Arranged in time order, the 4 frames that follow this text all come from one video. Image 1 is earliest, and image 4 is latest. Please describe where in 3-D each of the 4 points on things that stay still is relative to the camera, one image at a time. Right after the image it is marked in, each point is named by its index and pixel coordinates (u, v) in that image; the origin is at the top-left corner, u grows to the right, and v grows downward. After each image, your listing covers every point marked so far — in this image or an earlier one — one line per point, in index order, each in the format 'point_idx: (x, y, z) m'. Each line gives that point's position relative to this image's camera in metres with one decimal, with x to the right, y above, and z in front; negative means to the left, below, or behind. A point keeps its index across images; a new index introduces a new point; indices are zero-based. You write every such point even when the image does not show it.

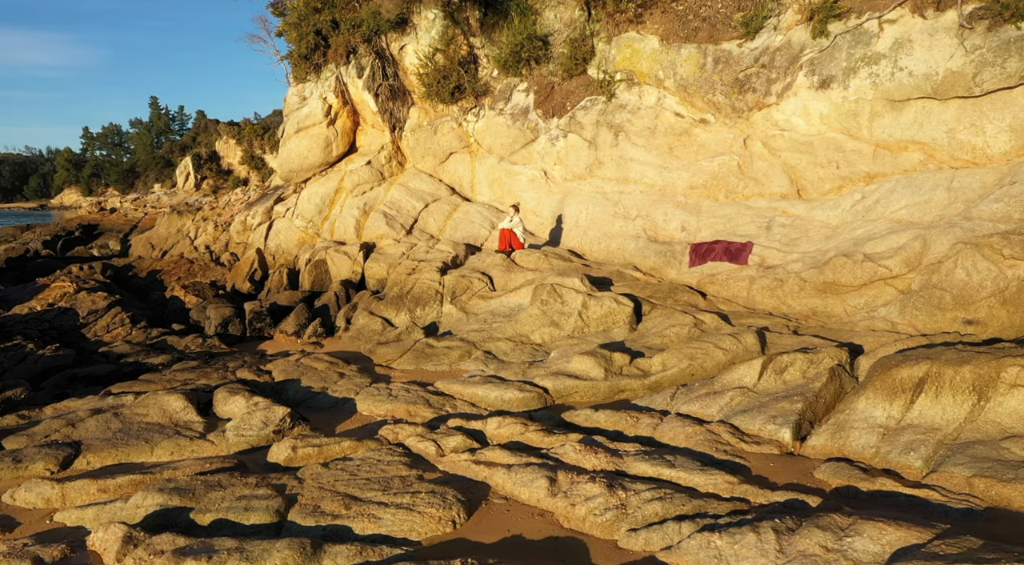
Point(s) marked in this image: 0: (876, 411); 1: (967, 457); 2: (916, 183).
0: (+3.1, -1.1, +6.5) m
1: (+3.5, -1.3, +5.8) m
2: (+6.5, +1.6, +12.3) m
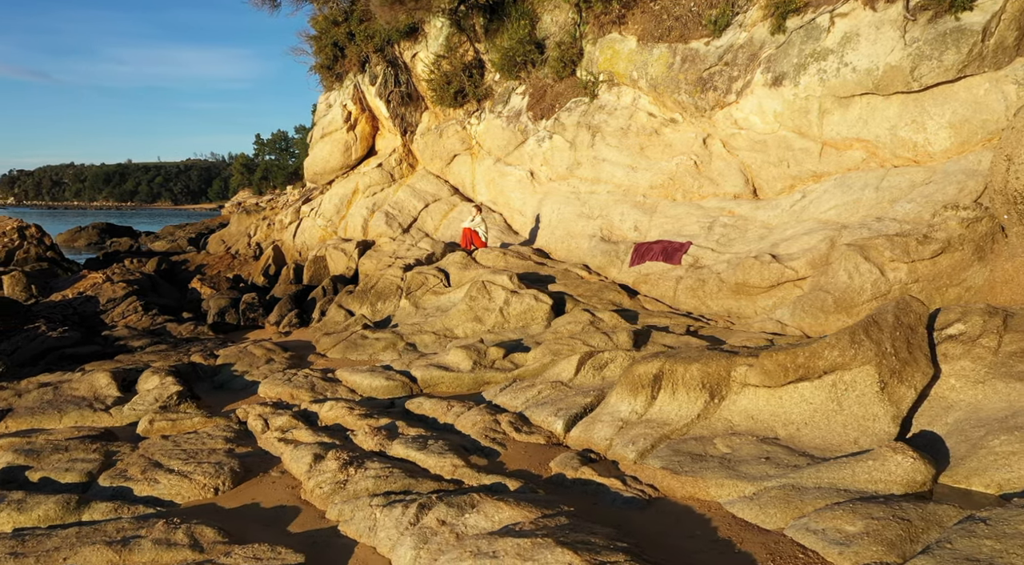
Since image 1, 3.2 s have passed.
0: (+1.0, -1.1, +6.7) m
1: (+1.2, -1.3, +6.0) m
2: (+5.3, +1.6, +12.0) m
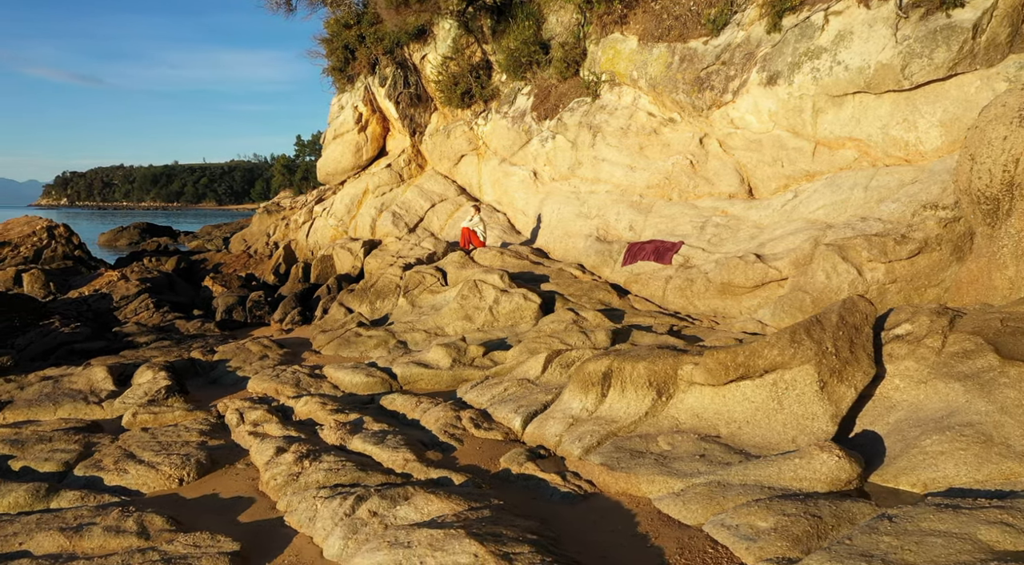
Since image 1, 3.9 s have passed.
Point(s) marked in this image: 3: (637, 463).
0: (+0.6, -1.1, +6.7) m
1: (+0.8, -1.3, +6.0) m
2: (+5.1, +1.6, +11.9) m
3: (+0.9, -1.3, +5.7) m
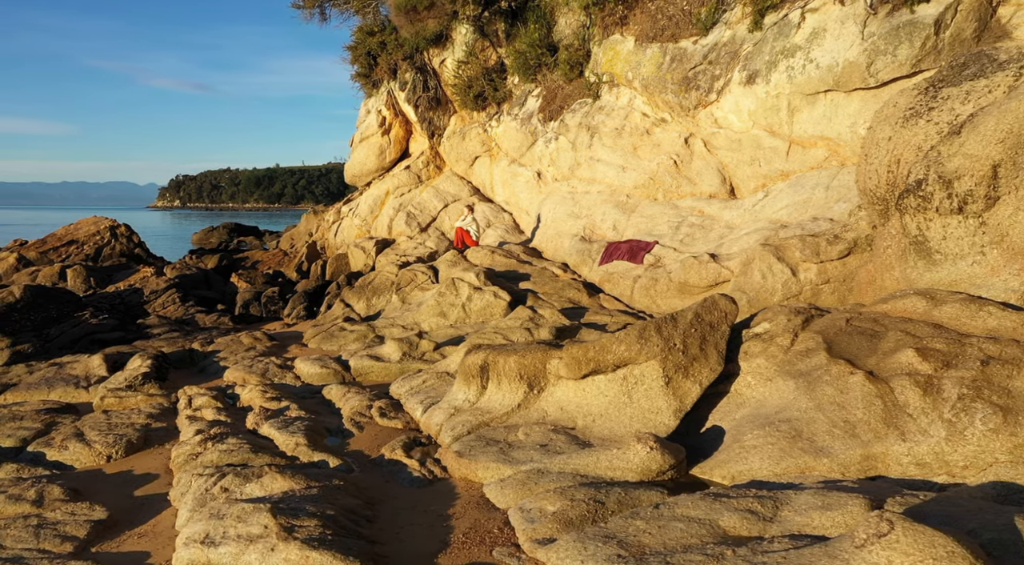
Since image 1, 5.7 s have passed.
0: (-0.5, -1.0, +7.1) m
1: (-0.3, -1.3, +6.4) m
2: (+4.5, +1.6, +11.8) m
3: (-0.2, -1.3, +6.0) m
